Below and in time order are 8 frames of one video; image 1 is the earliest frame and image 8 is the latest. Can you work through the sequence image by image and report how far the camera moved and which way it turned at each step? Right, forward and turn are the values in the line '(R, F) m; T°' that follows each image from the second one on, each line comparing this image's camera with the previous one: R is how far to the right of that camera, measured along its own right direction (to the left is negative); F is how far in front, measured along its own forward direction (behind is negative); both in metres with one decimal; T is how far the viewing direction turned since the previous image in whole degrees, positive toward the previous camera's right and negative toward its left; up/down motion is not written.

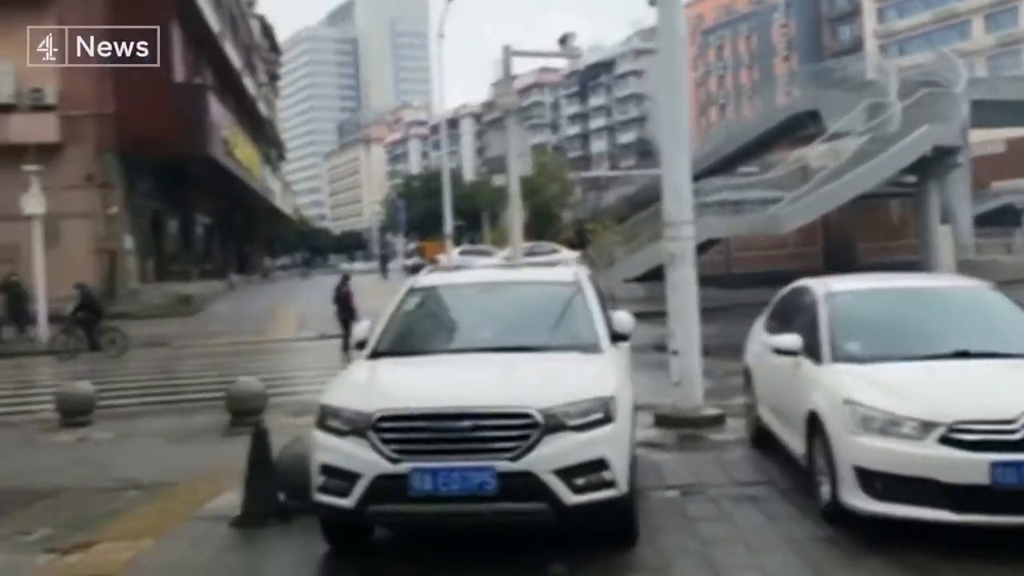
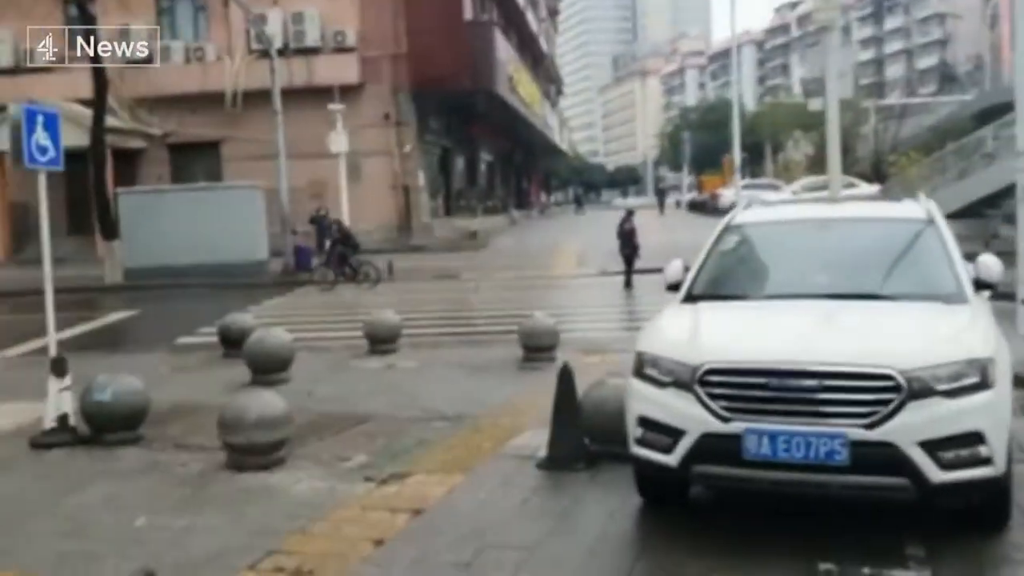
(-0.4, +0.5) m; -16°
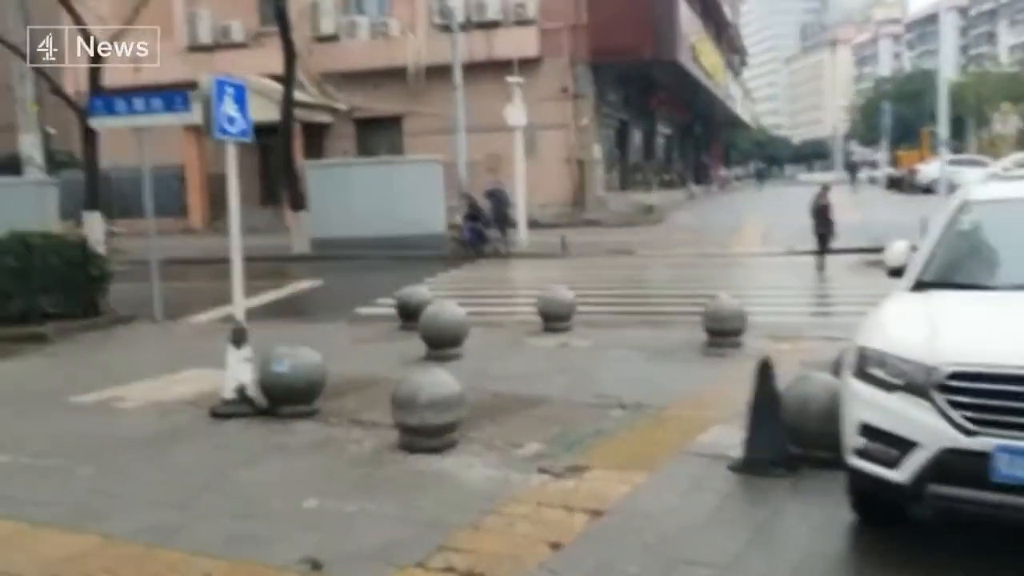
(-0.1, +0.5) m; -10°
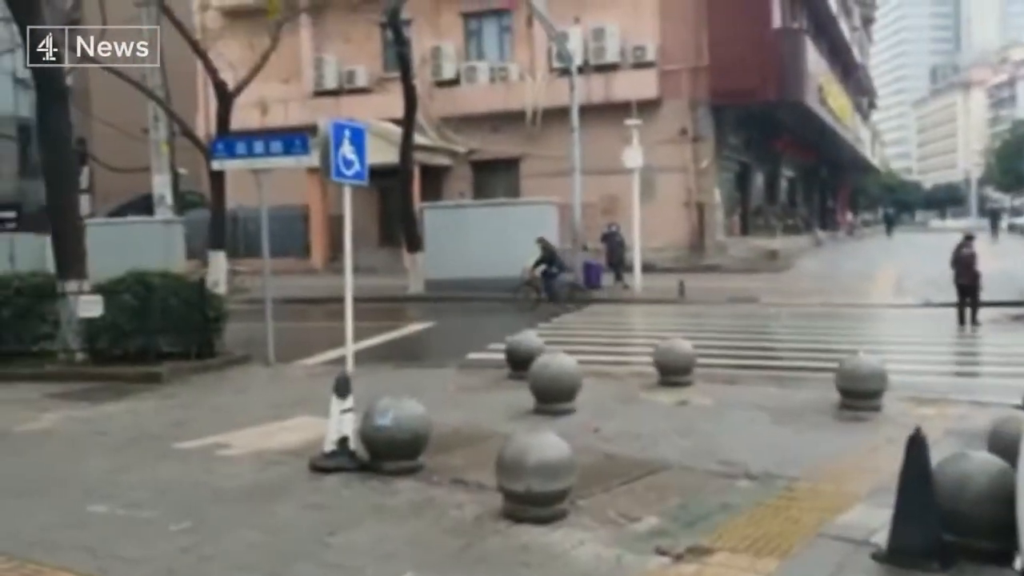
(0.0, +0.5) m; -7°
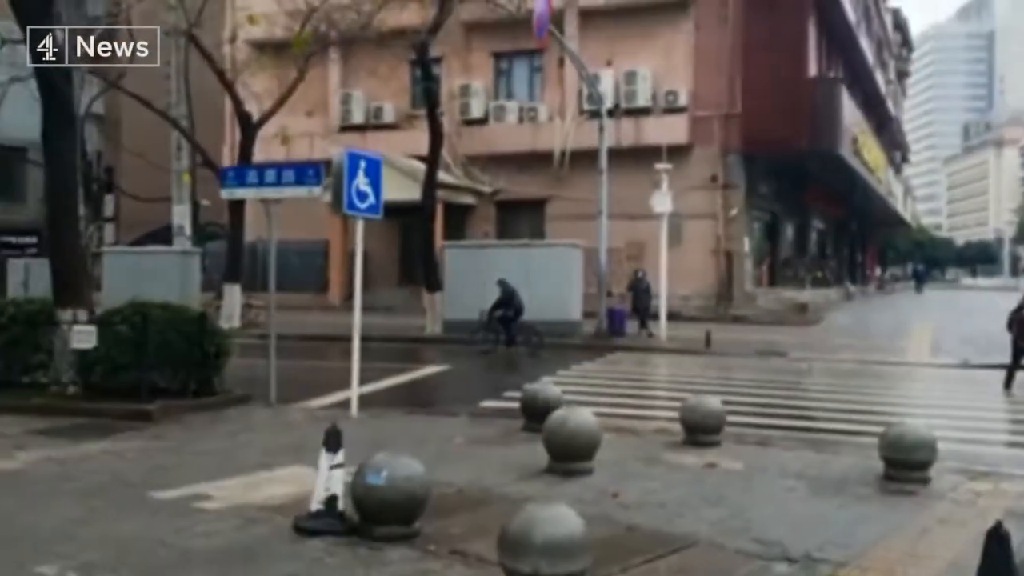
(+0.1, +0.8) m; -1°
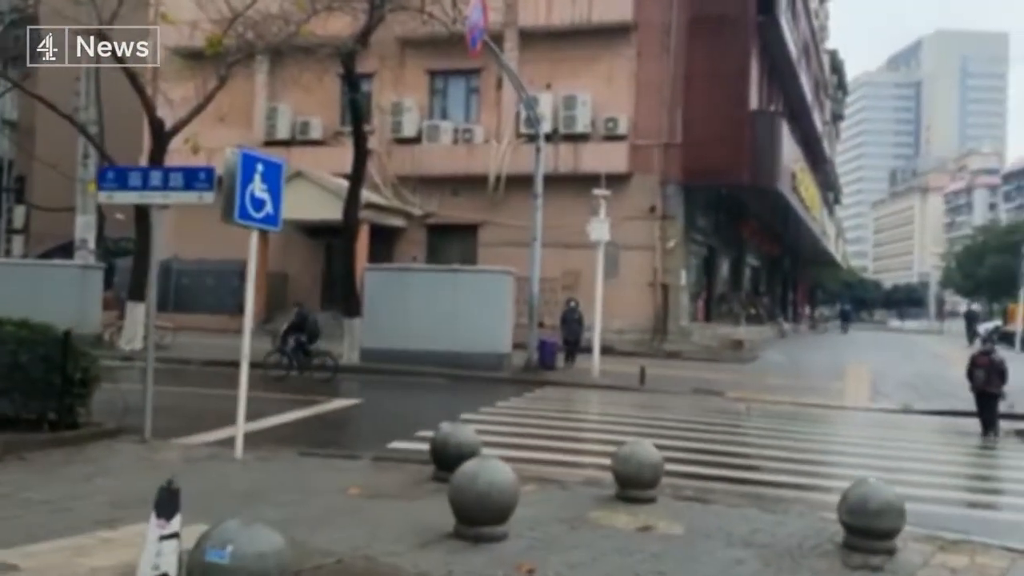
(+0.2, +1.4) m; +4°
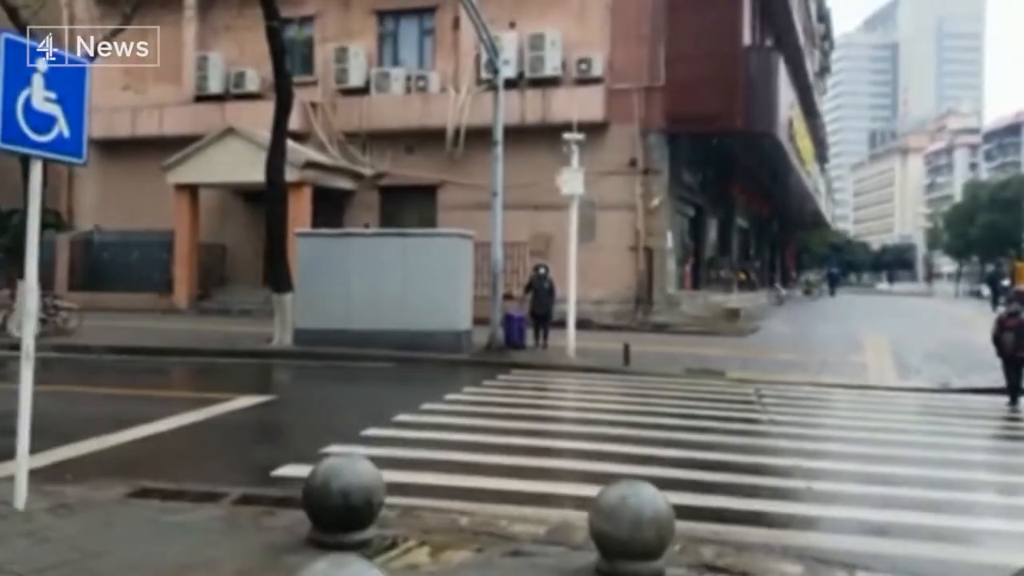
(+0.4, +3.6) m; +1°
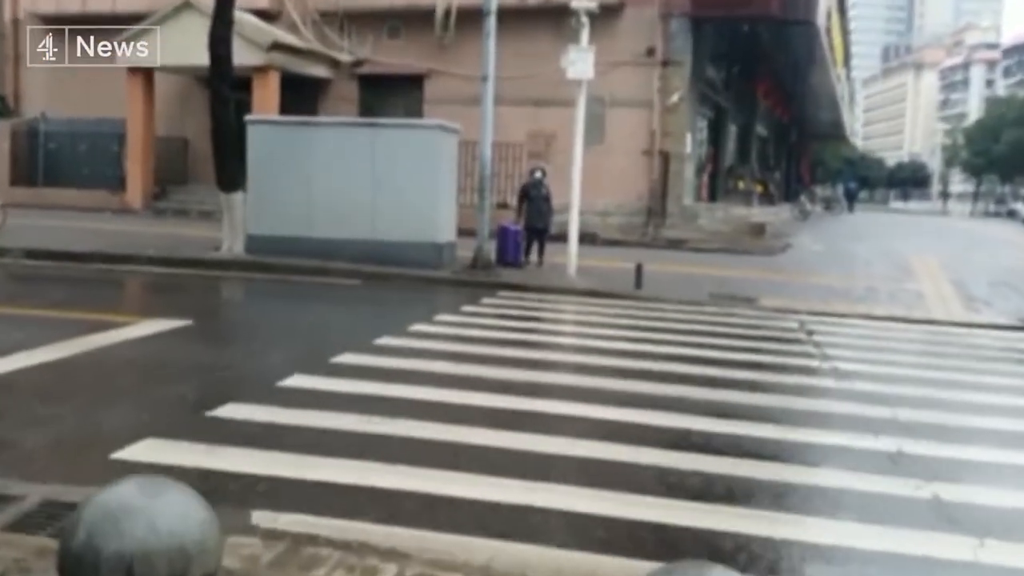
(+0.1, +3.1) m; 0°
